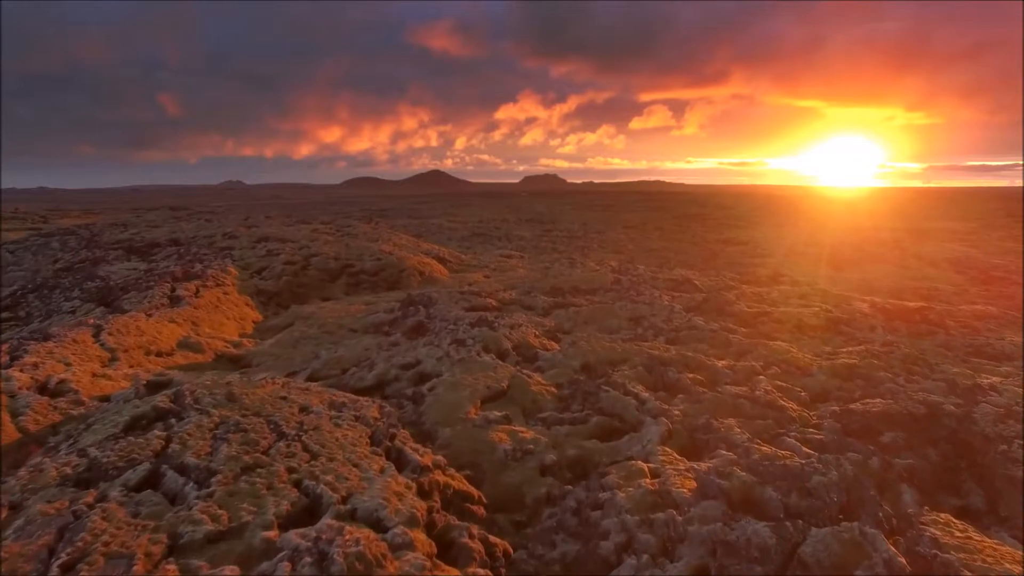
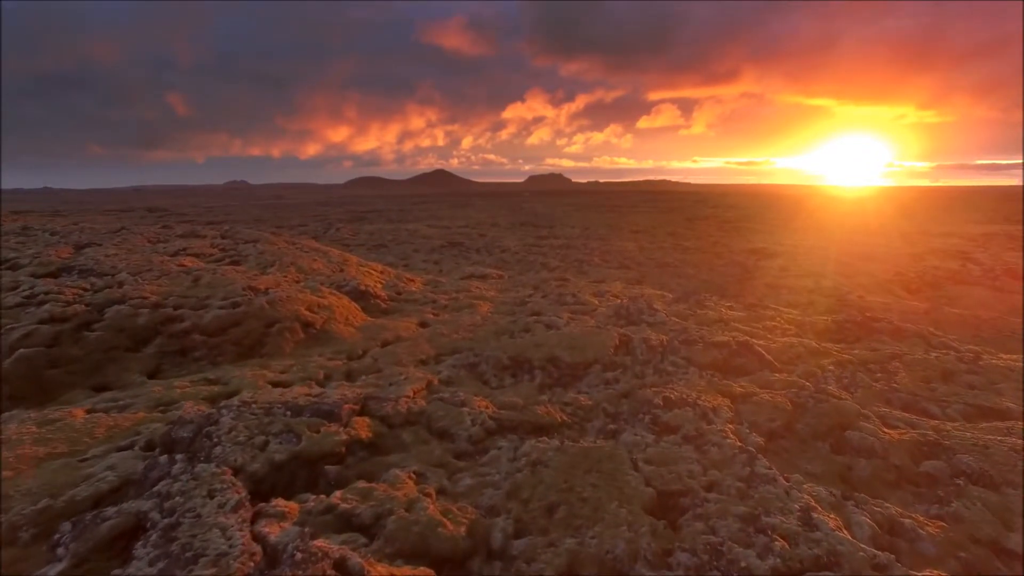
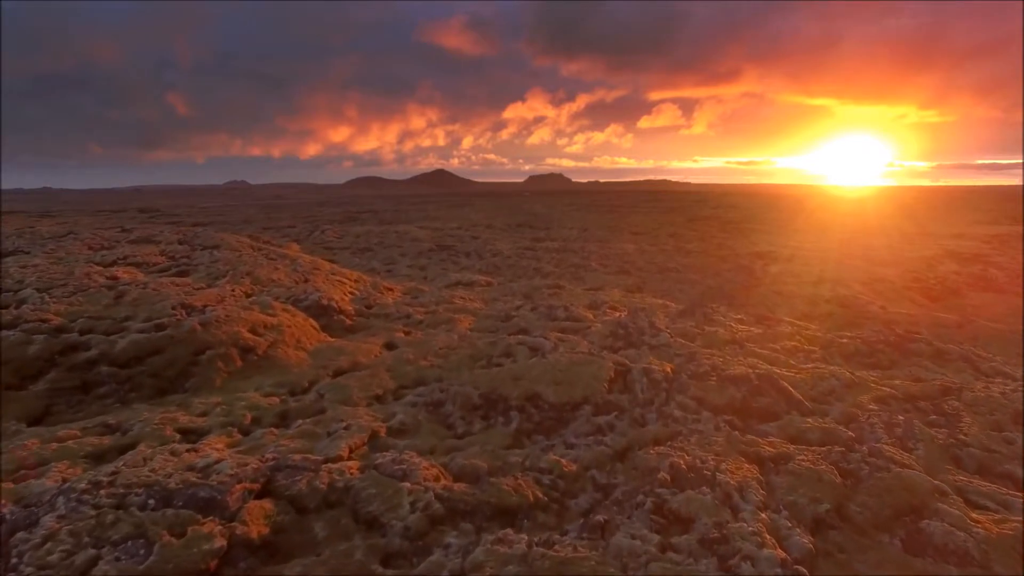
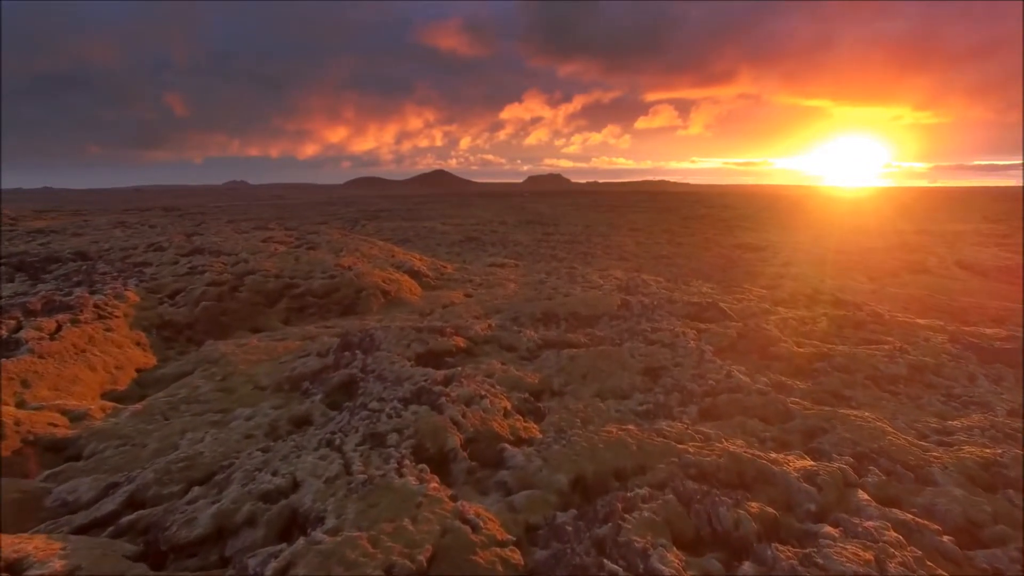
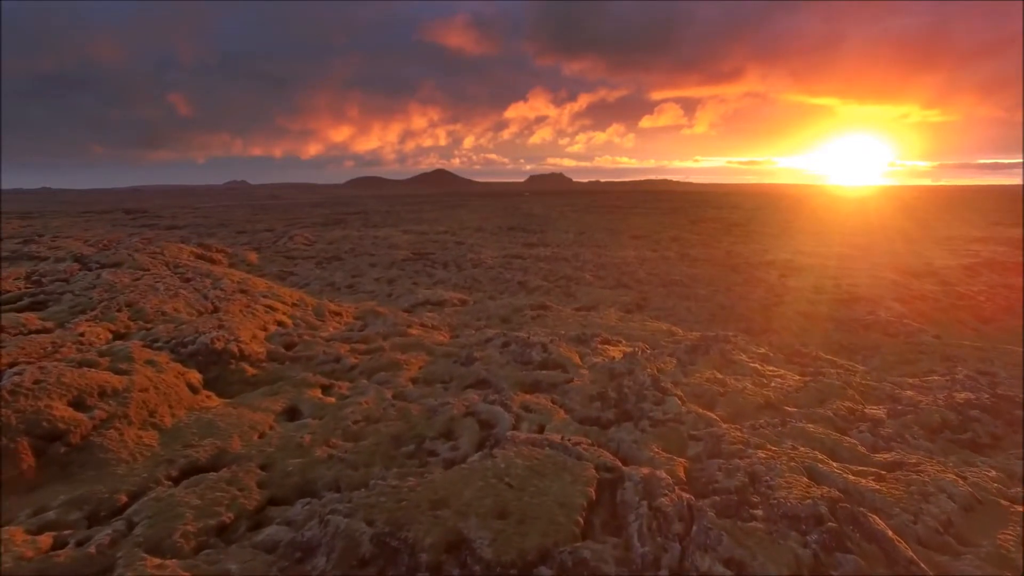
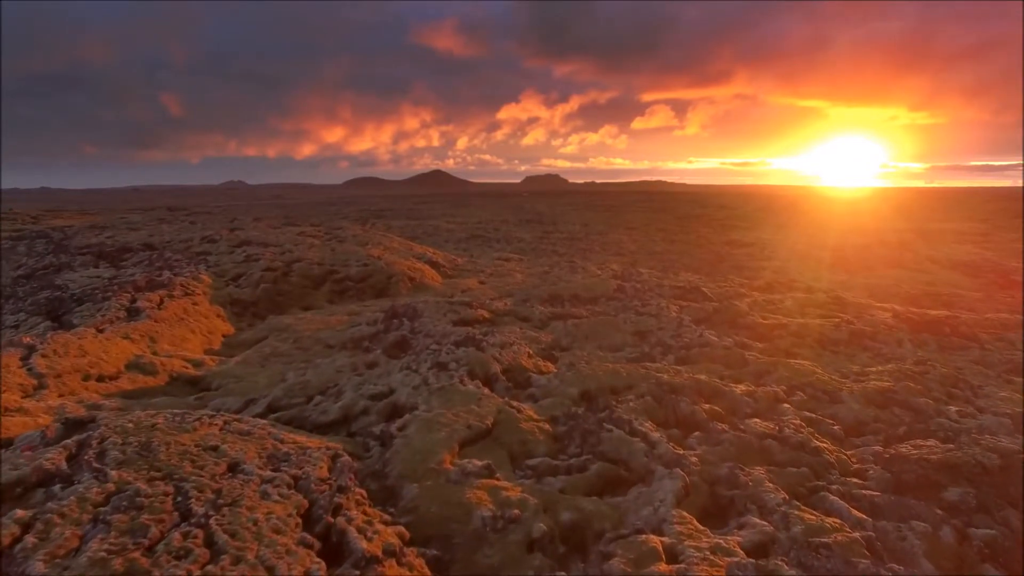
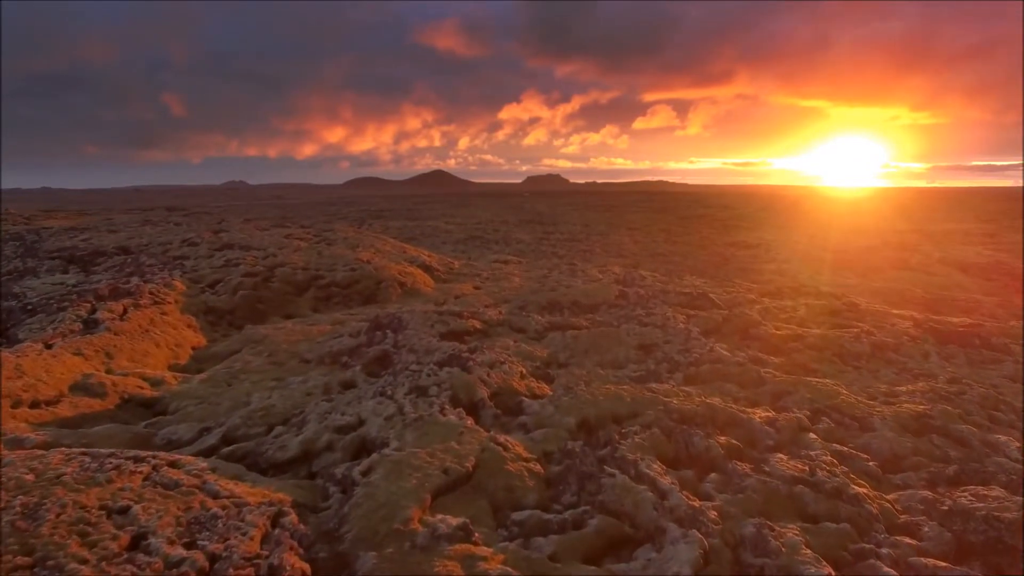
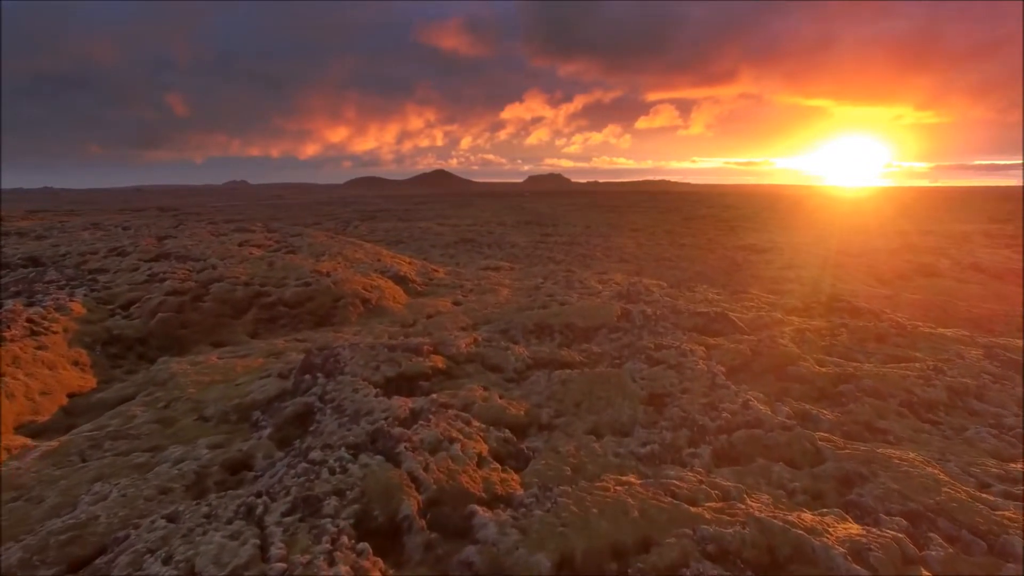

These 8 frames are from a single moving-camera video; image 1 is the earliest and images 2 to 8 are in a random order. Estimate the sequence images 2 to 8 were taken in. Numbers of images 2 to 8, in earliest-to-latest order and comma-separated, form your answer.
6, 7, 4, 8, 2, 3, 5
